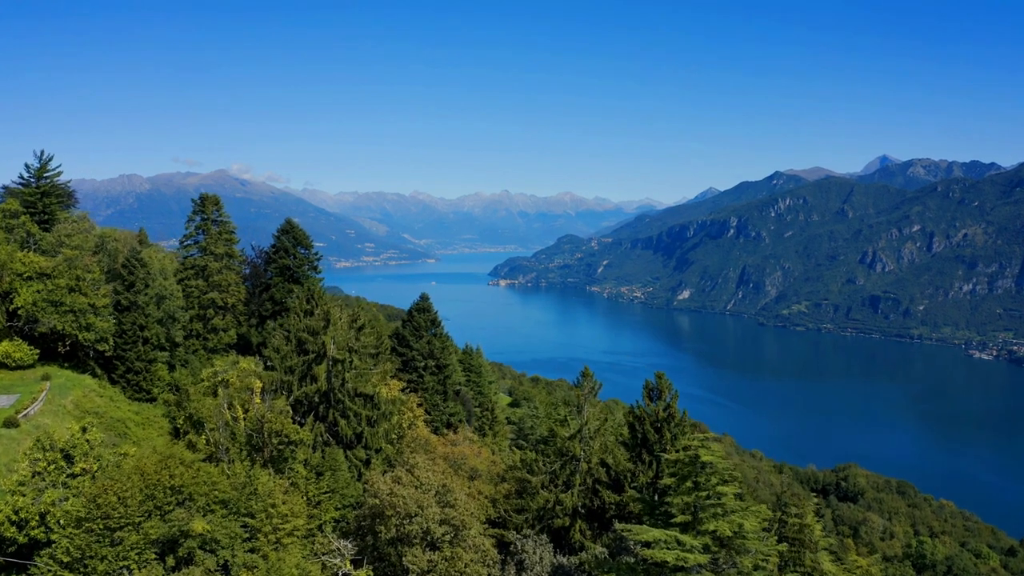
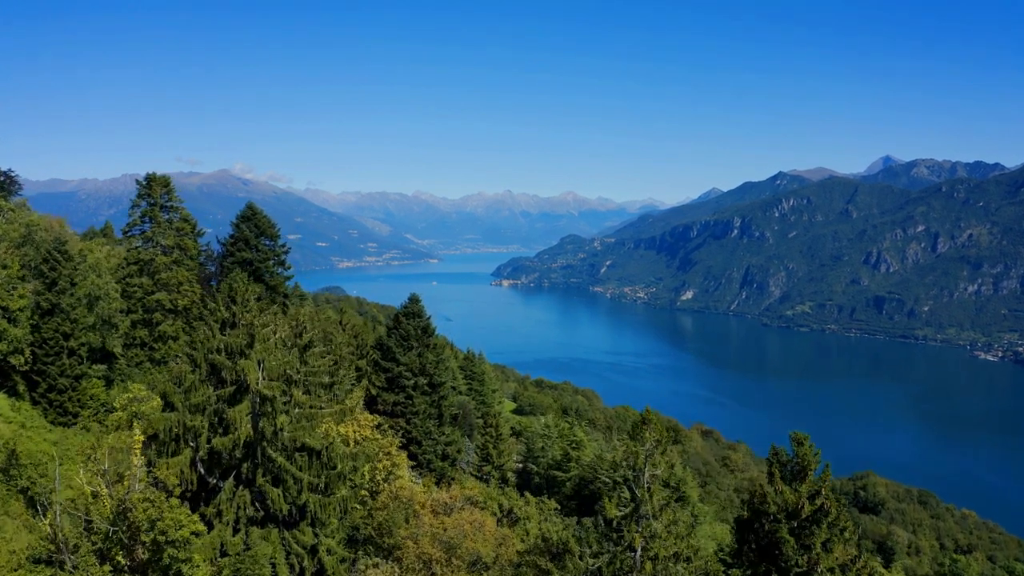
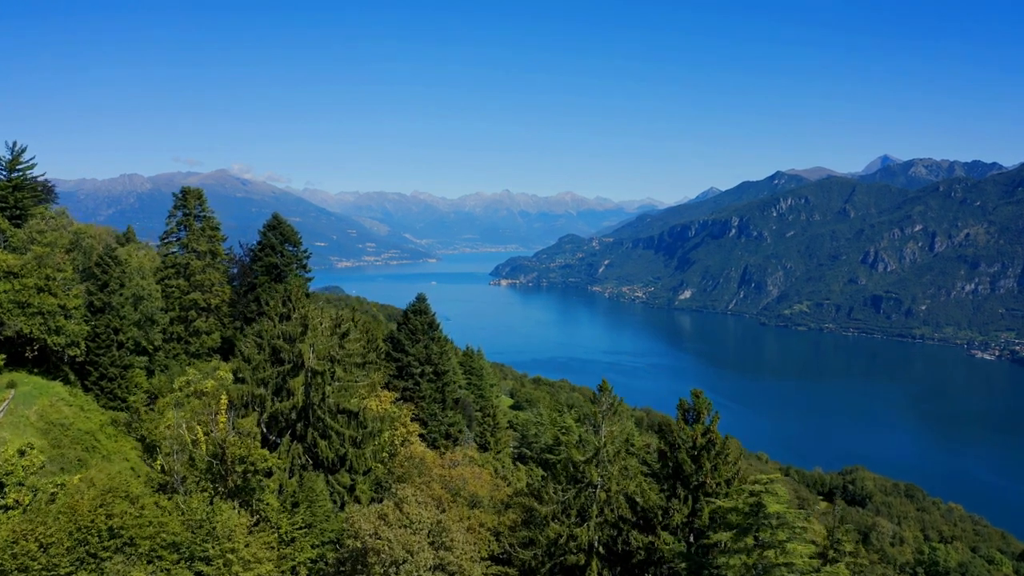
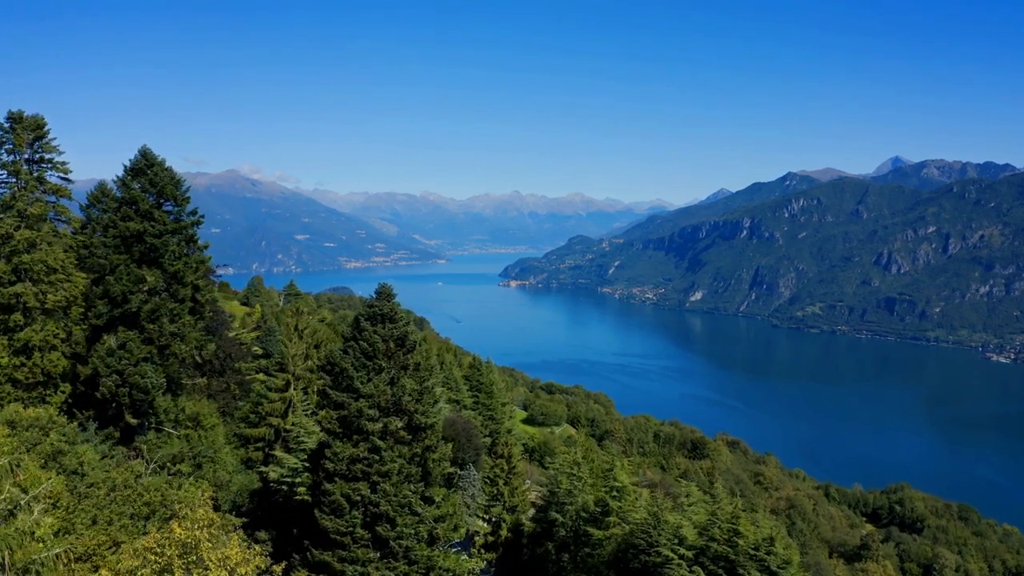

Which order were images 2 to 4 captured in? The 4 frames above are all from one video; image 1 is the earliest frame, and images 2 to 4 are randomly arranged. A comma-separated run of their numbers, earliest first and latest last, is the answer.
3, 2, 4
